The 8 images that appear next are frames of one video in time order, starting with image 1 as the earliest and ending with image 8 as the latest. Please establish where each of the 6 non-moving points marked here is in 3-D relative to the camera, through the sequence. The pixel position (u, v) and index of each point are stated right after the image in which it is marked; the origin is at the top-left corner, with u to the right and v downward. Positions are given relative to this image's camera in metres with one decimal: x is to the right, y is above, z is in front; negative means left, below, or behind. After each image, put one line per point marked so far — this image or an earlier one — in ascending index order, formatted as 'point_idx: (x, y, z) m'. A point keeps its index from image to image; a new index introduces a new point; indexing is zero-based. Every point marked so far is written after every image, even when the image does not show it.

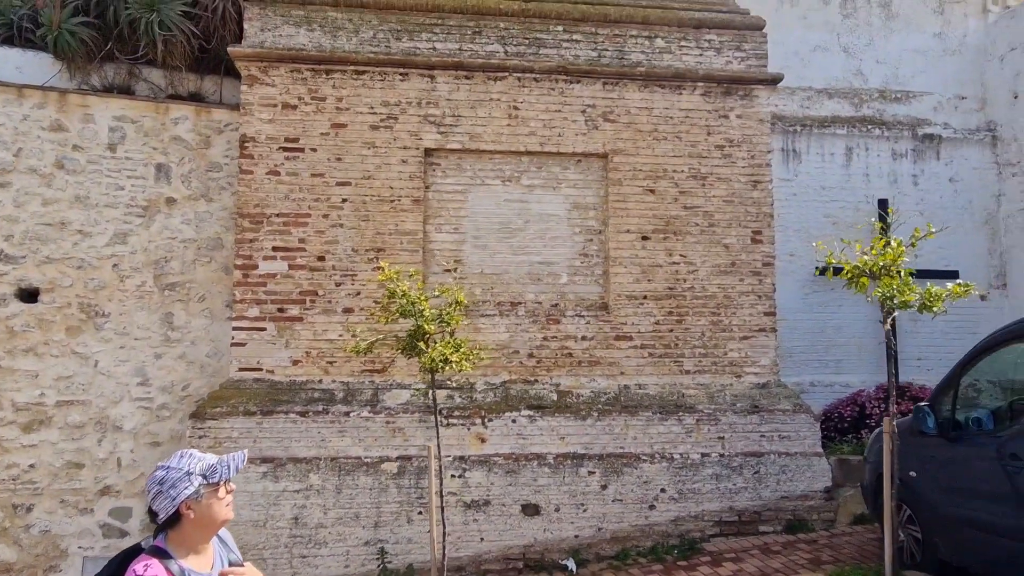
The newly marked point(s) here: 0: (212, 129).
0: (-2.9, +1.6, +7.1) m
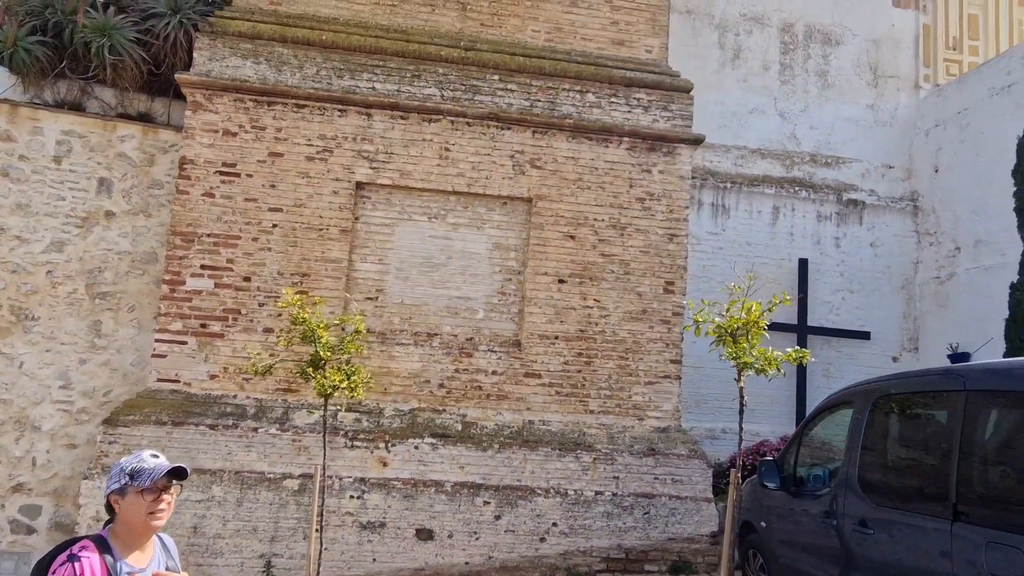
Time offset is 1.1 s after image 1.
0: (-3.6, +1.4, +7.4) m
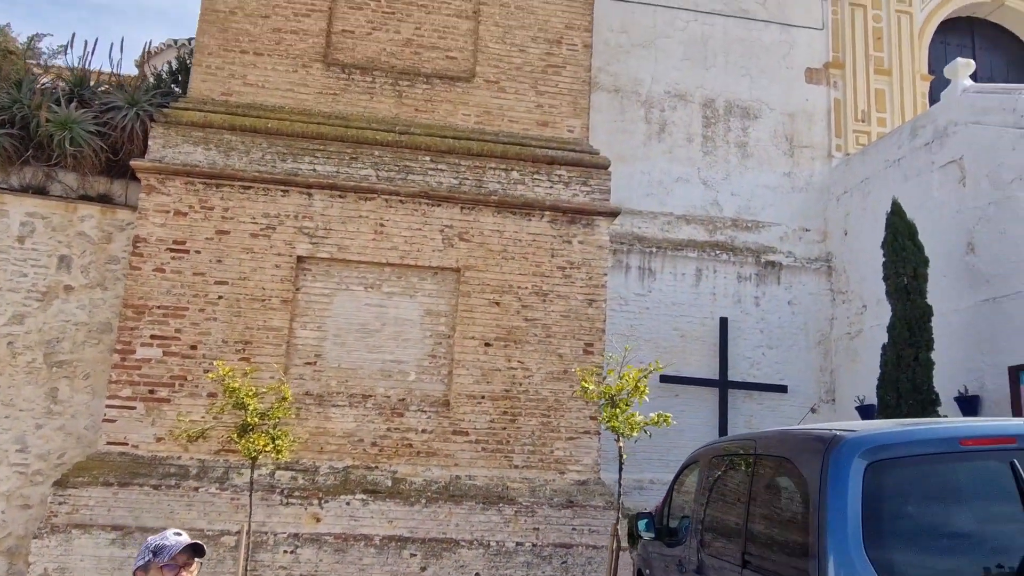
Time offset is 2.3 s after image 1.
0: (-4.4, +0.7, +8.1) m
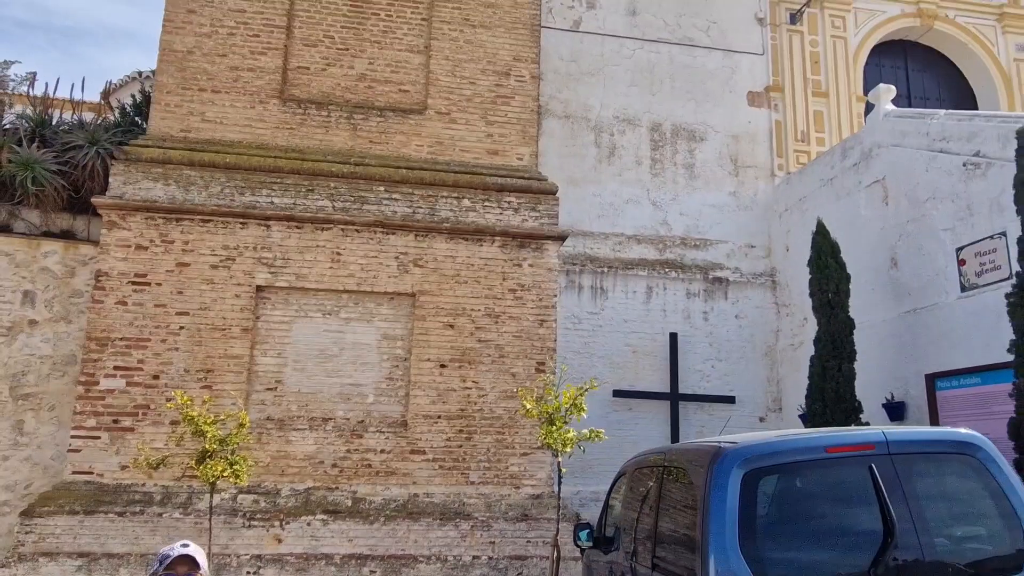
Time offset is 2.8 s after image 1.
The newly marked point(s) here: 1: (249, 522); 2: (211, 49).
0: (-5.0, +0.3, +8.3) m
1: (-2.7, -2.4, +7.5) m
2: (-3.8, +3.0, +9.1) m
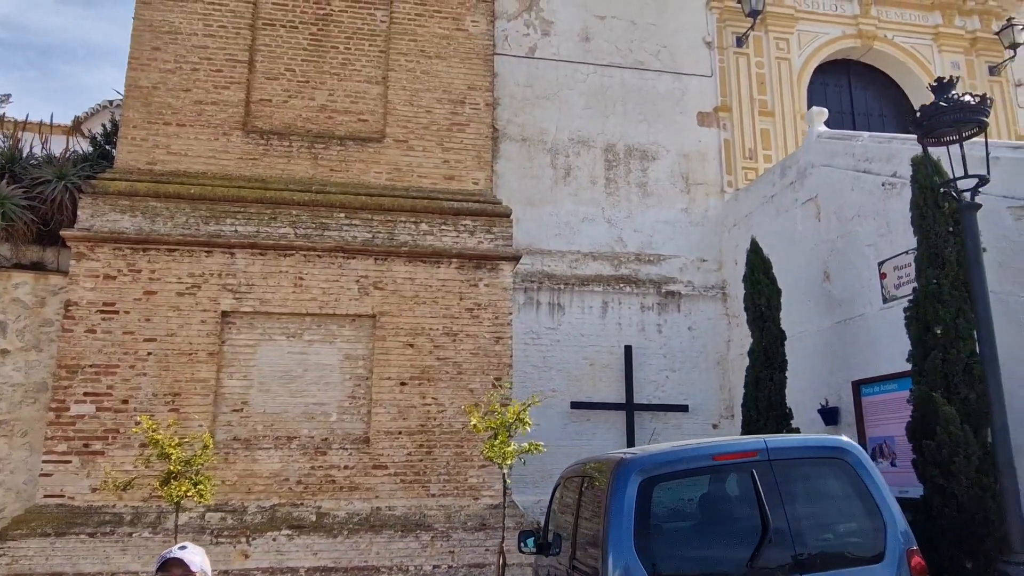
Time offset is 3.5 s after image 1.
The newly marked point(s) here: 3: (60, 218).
0: (-5.5, 0.0, +8.6) m
1: (-3.2, -2.7, +7.9) m
2: (-4.4, +2.7, +9.5) m
3: (-5.7, +0.9, +9.1) m
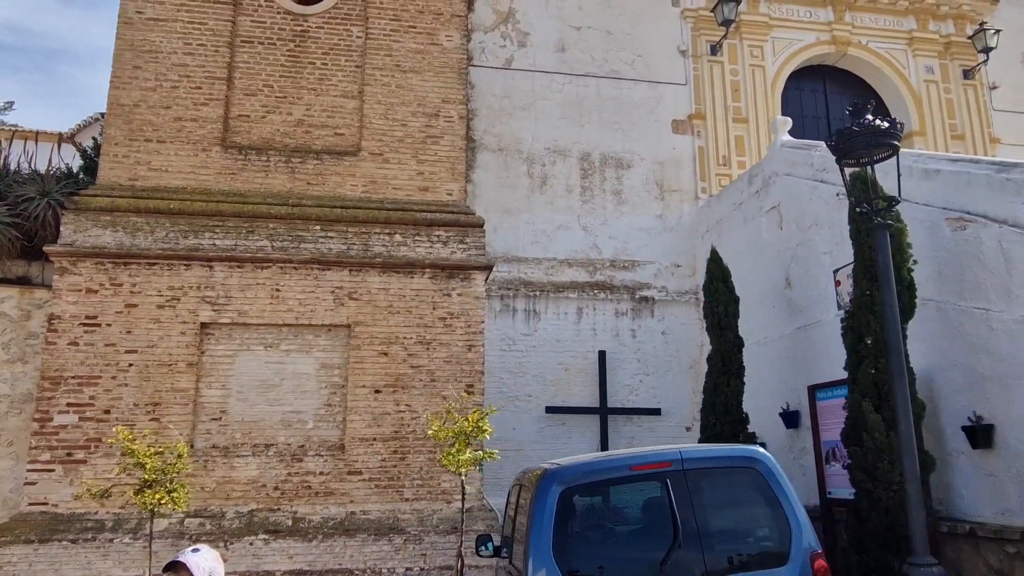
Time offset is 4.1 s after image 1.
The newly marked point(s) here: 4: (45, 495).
0: (-5.9, -0.2, +8.9) m
1: (-3.5, -2.9, +8.1) m
2: (-4.8, +2.5, +9.7) m
3: (-6.0, +0.7, +9.4) m
4: (-5.2, -2.3, +8.1) m
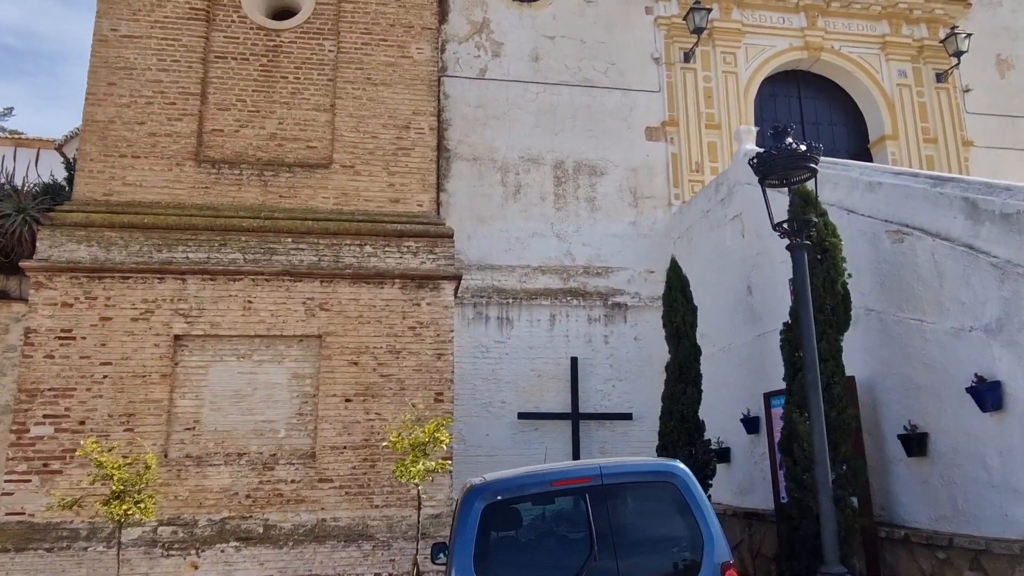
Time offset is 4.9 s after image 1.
0: (-6.3, -0.4, +9.1) m
1: (-3.9, -3.0, +8.3) m
2: (-5.2, +2.3, +9.9) m
3: (-6.5, +0.5, +9.6) m
4: (-5.6, -2.5, +8.3) m
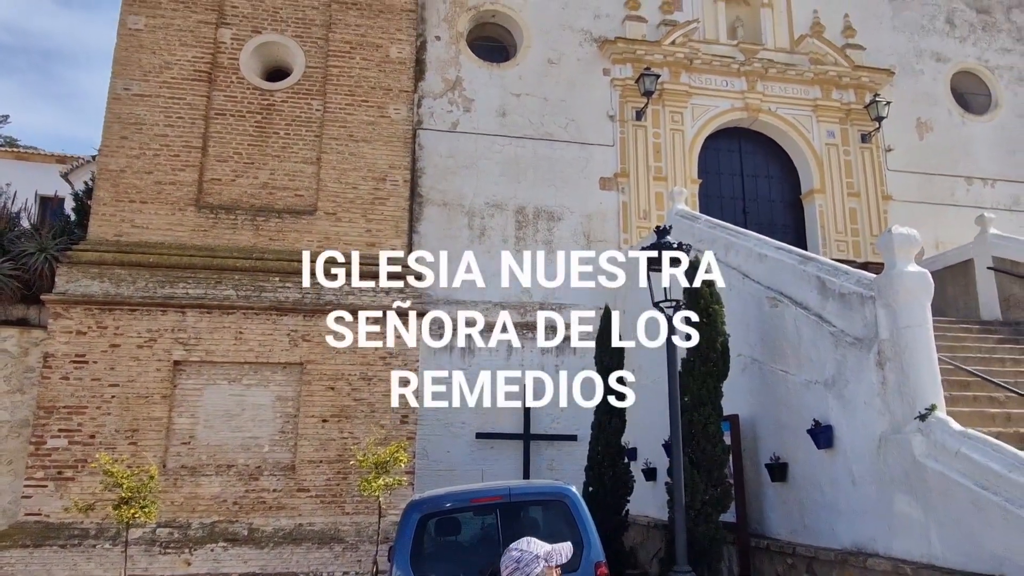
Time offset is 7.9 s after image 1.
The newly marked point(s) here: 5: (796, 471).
0: (-6.9, -0.8, +10.5) m
1: (-4.6, -3.5, +9.7) m
2: (-5.8, +1.9, +11.3) m
3: (-7.1, +0.1, +11.0) m
4: (-6.3, -2.9, +9.7) m
5: (+3.2, -2.0, +7.9) m
